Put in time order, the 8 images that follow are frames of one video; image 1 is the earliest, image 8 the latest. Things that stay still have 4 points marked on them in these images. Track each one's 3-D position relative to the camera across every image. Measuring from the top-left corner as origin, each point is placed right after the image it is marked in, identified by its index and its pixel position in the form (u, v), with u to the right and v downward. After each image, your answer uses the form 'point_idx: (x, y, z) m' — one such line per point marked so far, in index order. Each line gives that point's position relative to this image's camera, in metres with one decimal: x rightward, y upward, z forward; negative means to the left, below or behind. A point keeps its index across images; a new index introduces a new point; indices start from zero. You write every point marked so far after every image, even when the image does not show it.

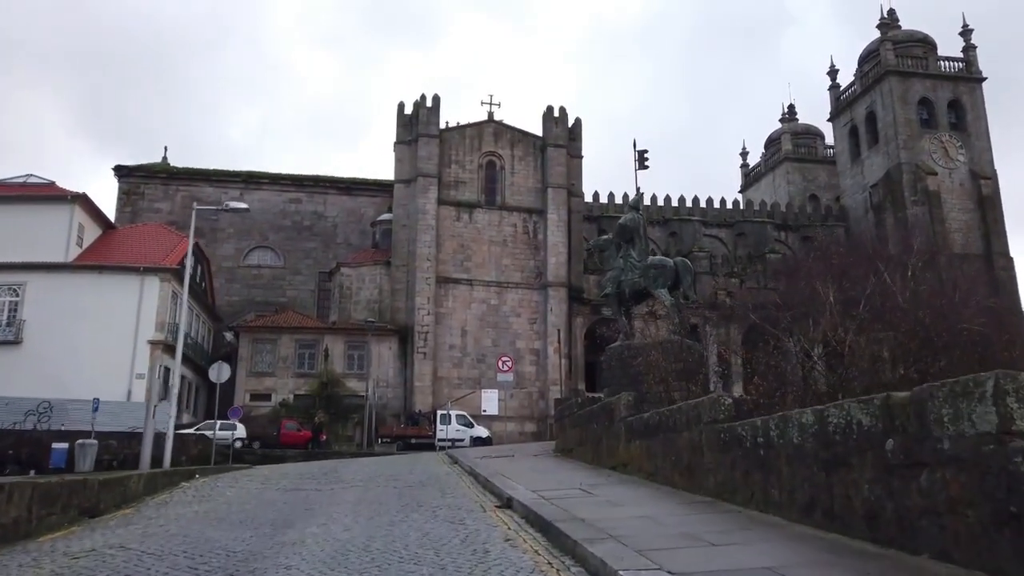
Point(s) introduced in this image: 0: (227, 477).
0: (-4.2, -2.8, +11.1) m
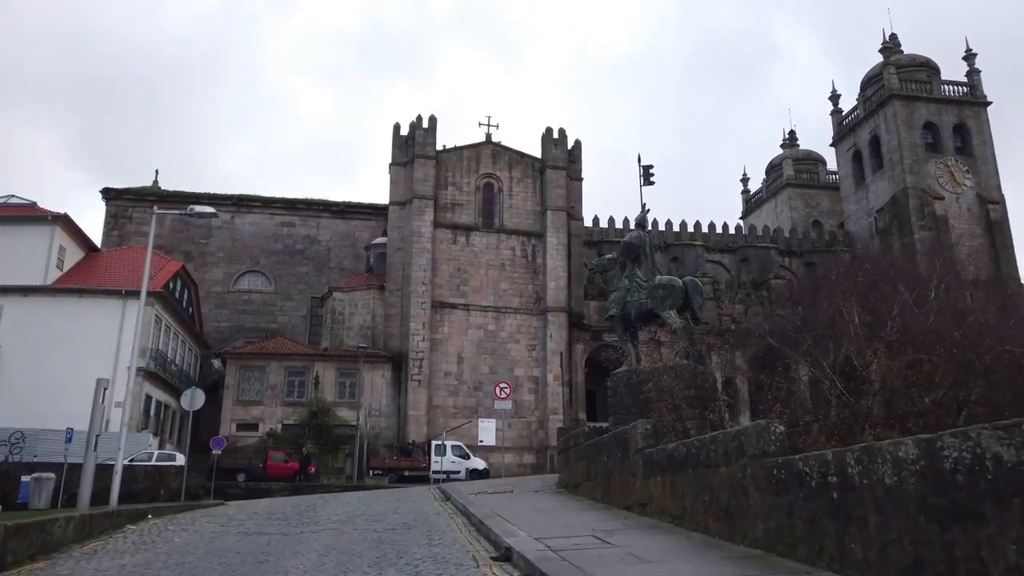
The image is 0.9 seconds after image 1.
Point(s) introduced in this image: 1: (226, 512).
0: (-4.2, -3.0, +9.7) m
1: (-4.0, -3.1, +10.5) m
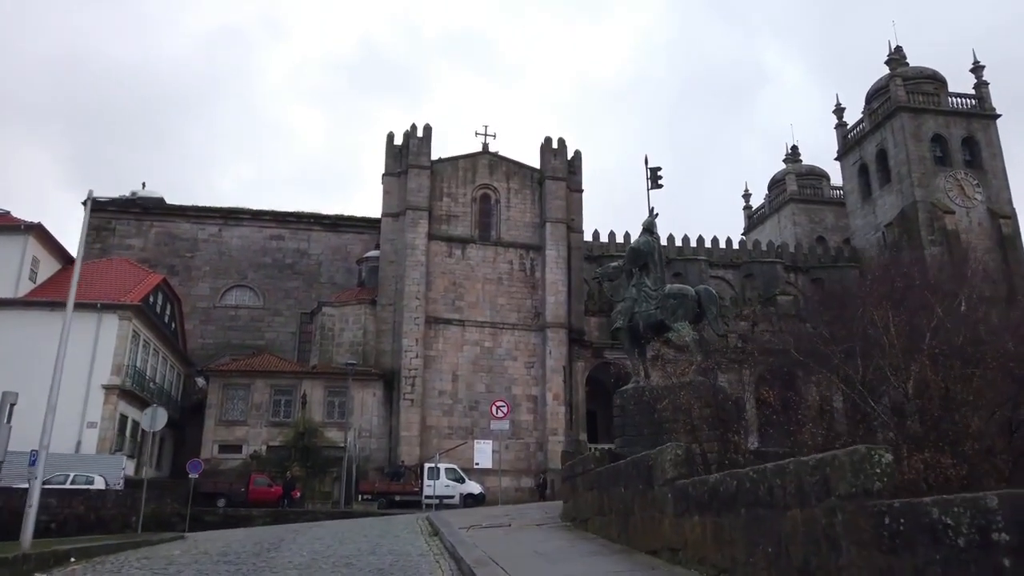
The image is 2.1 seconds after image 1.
0: (-4.3, -2.9, +8.1) m
1: (-4.0, -3.1, +8.9) m
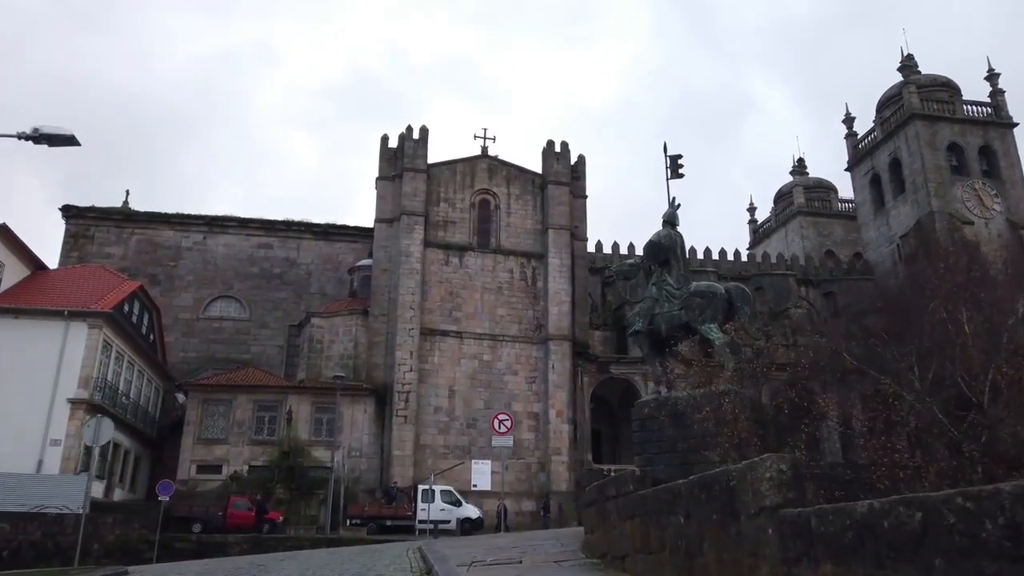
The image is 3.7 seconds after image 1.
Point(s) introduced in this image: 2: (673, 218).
0: (-4.1, -2.6, +5.9) m
1: (-3.9, -2.8, +6.7) m
2: (+3.6, +1.6, +16.8) m
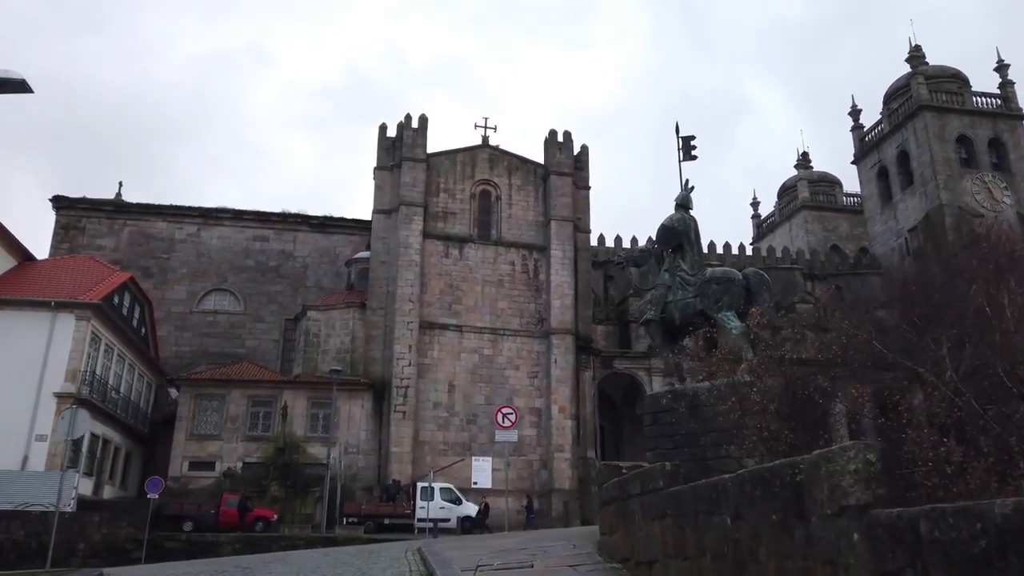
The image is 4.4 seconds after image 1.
0: (-4.0, -2.3, +5.1) m
1: (-3.8, -2.5, +5.9) m
2: (+3.7, +1.8, +16.0) m
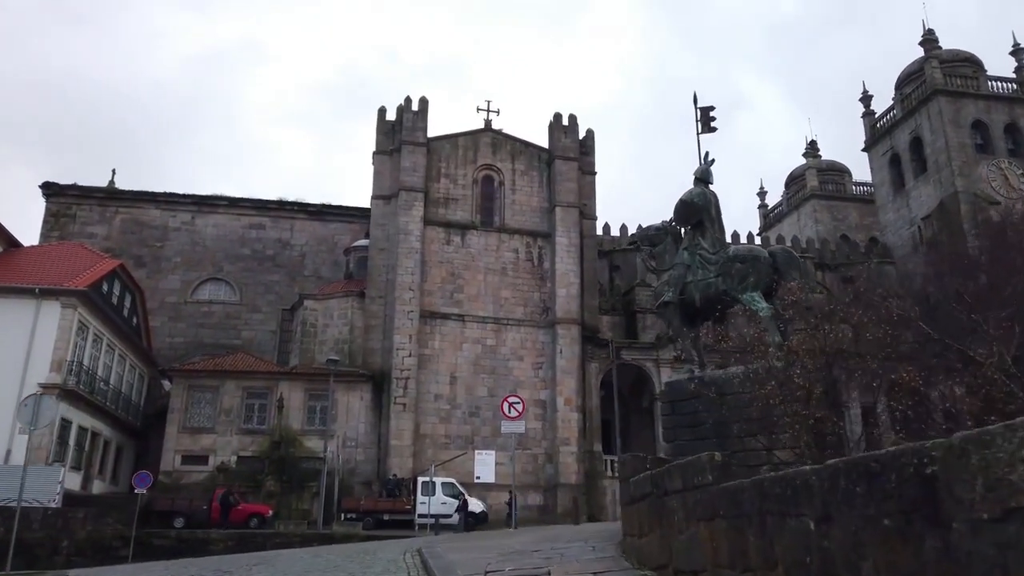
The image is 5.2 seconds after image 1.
0: (-3.9, -2.0, +4.0) m
1: (-3.6, -2.2, +4.8) m
2: (+3.8, +2.2, +14.9) m
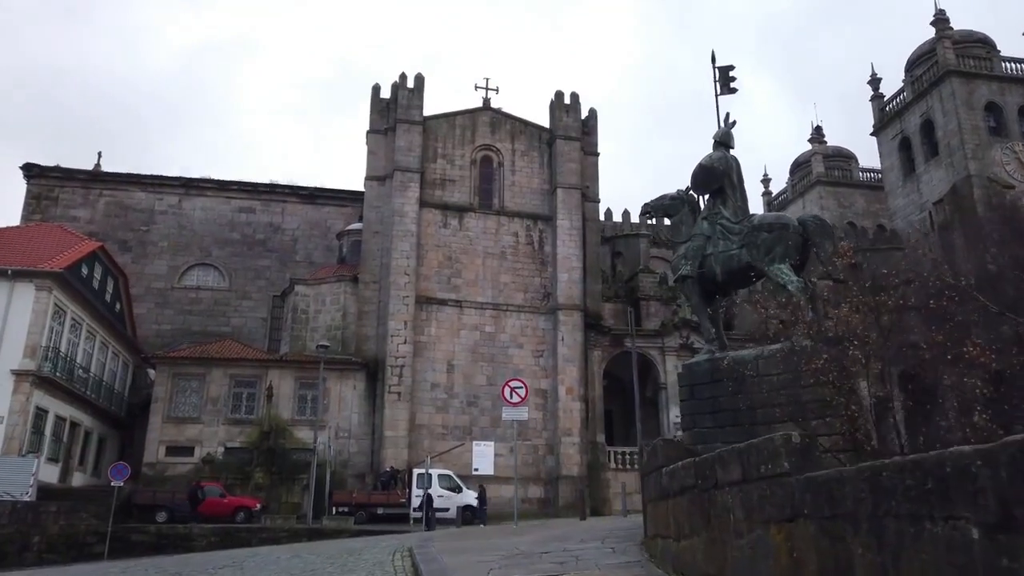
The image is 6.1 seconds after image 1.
0: (-3.8, -1.6, +2.7) m
1: (-3.6, -1.8, +3.5) m
2: (+3.9, +2.7, +13.6) m
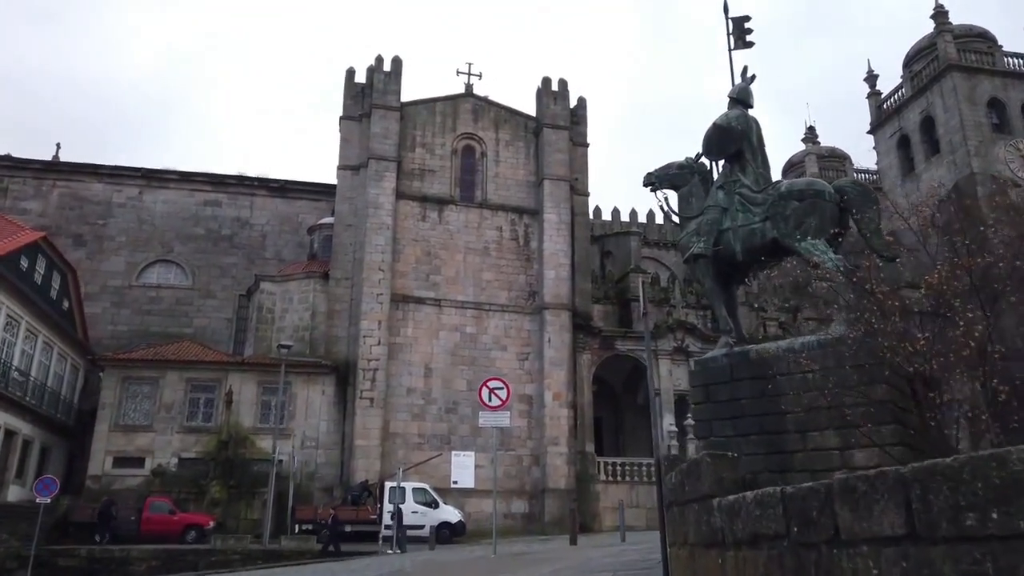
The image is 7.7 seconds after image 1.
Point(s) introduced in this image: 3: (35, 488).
0: (-3.9, -1.2, +0.5) m
1: (-3.7, -1.4, +1.3) m
2: (+3.6, +2.9, +11.5) m
3: (-11.1, -4.6, +17.5) m
